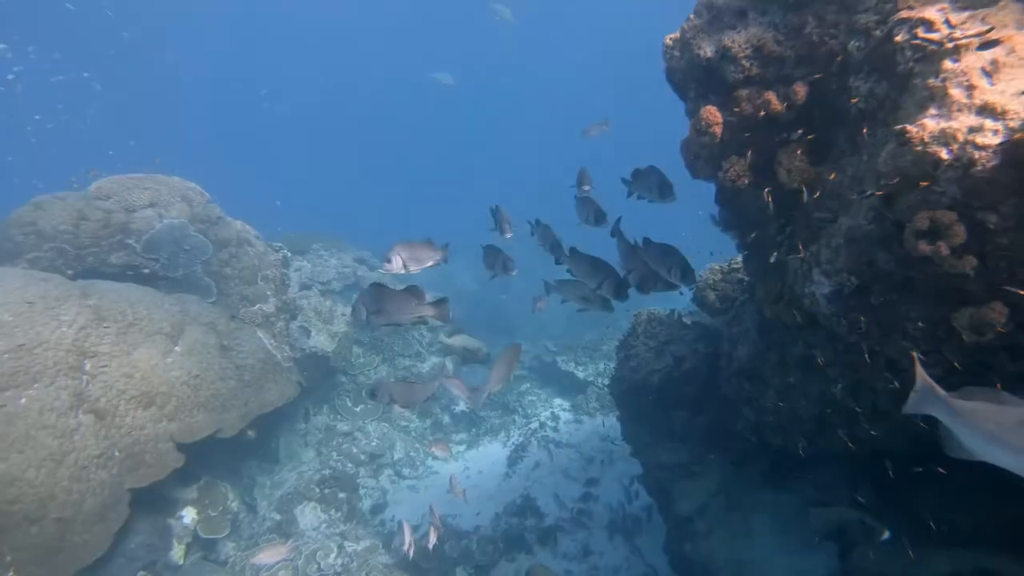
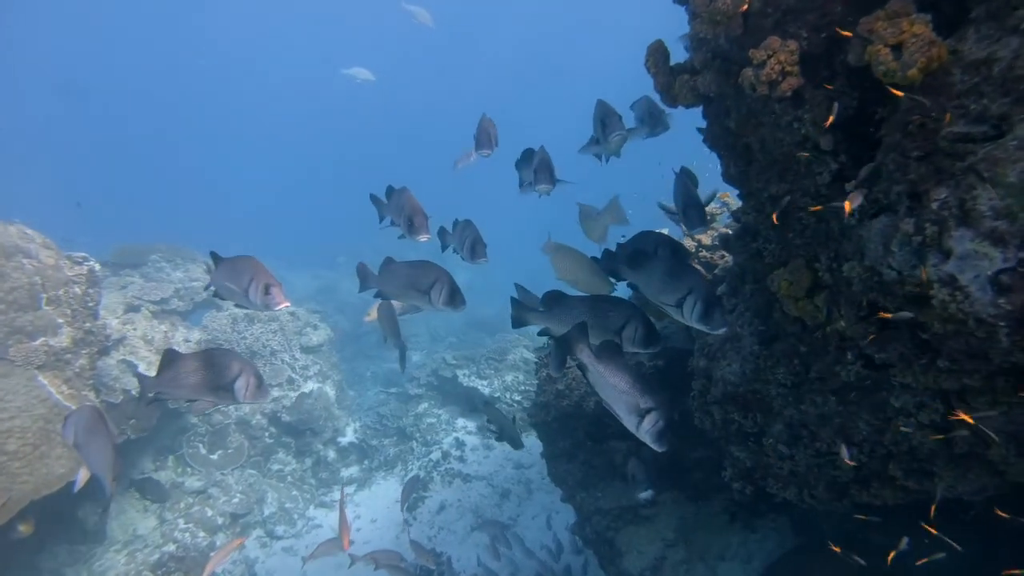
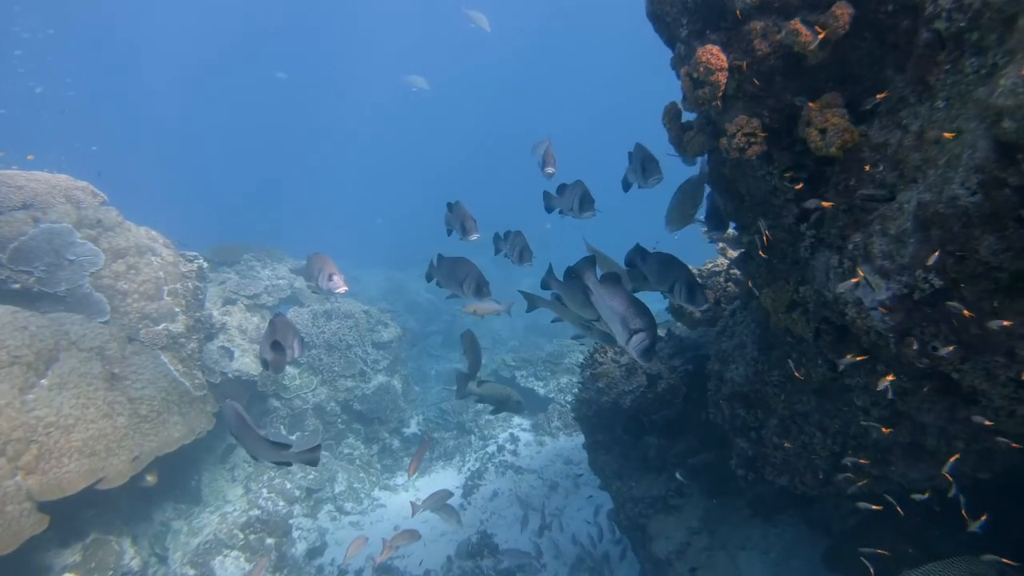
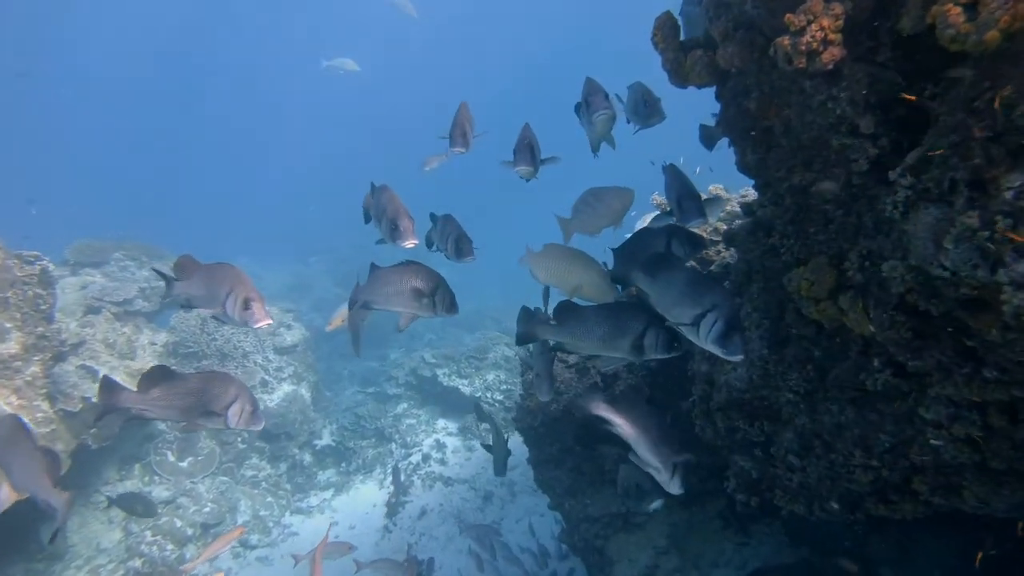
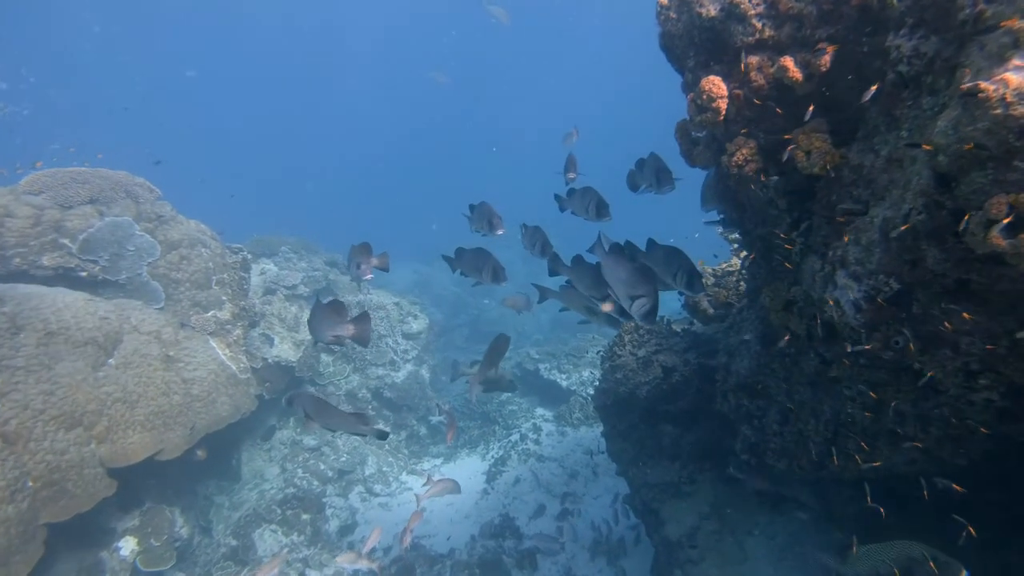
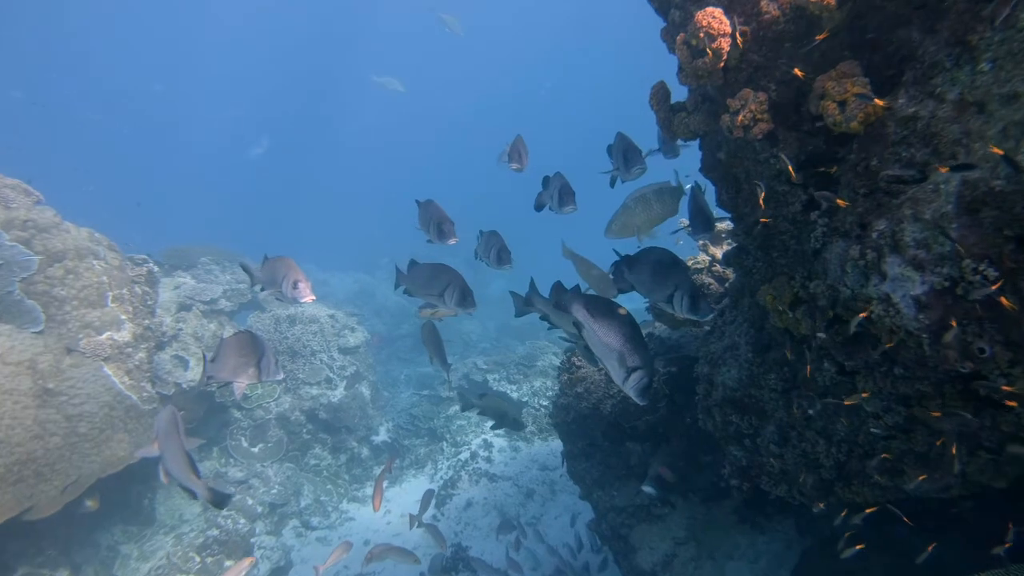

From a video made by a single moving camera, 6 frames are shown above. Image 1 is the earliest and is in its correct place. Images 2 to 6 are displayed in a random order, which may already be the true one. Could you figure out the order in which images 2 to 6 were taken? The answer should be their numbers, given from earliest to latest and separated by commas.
5, 3, 6, 2, 4
